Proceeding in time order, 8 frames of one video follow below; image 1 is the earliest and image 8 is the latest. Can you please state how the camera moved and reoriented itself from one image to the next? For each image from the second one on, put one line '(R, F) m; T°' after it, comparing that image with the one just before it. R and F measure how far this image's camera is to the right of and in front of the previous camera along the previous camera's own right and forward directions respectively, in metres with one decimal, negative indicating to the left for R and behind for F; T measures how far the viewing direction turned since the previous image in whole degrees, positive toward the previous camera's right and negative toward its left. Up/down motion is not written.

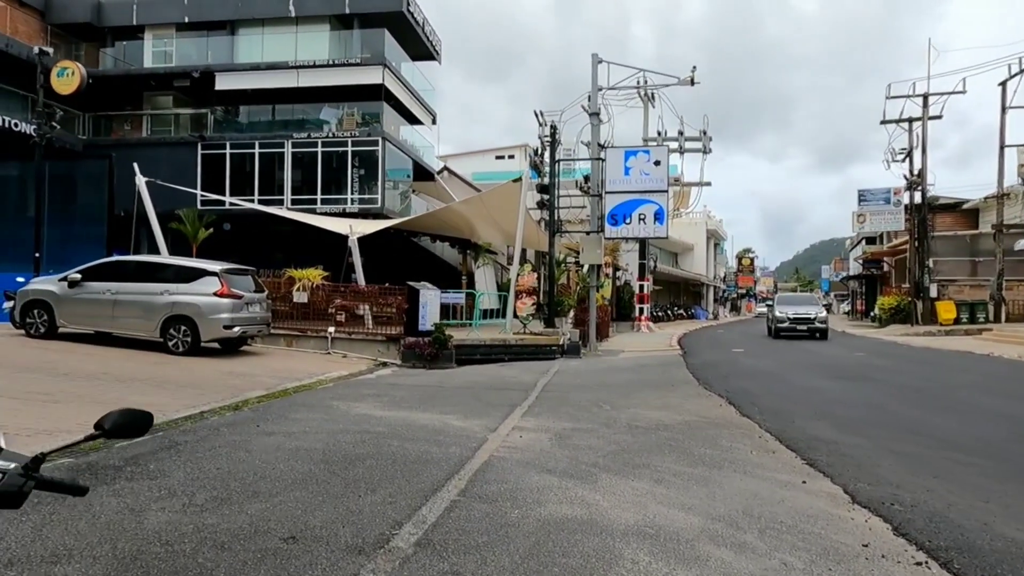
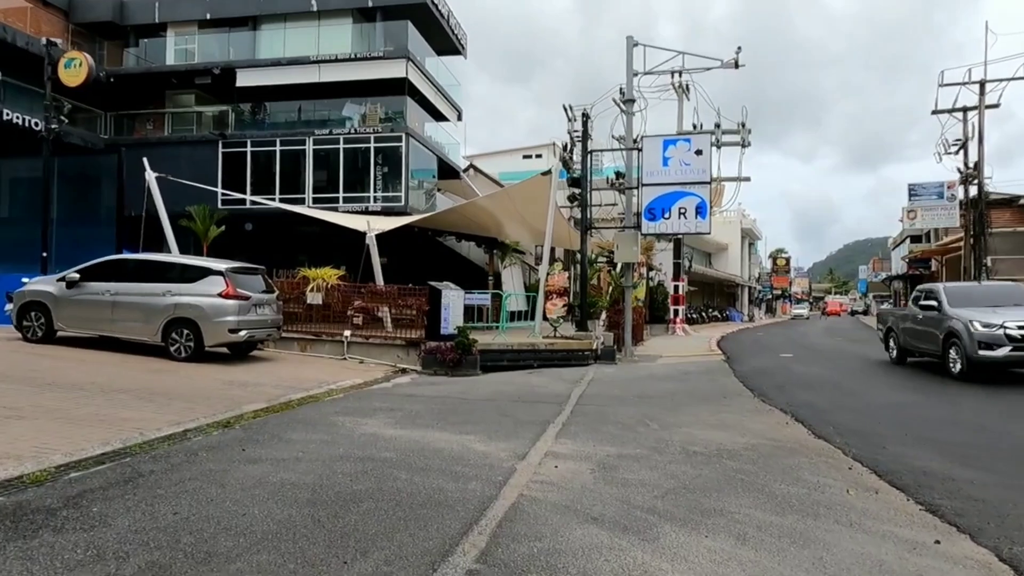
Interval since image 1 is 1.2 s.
(0.0, +1.2) m; -2°
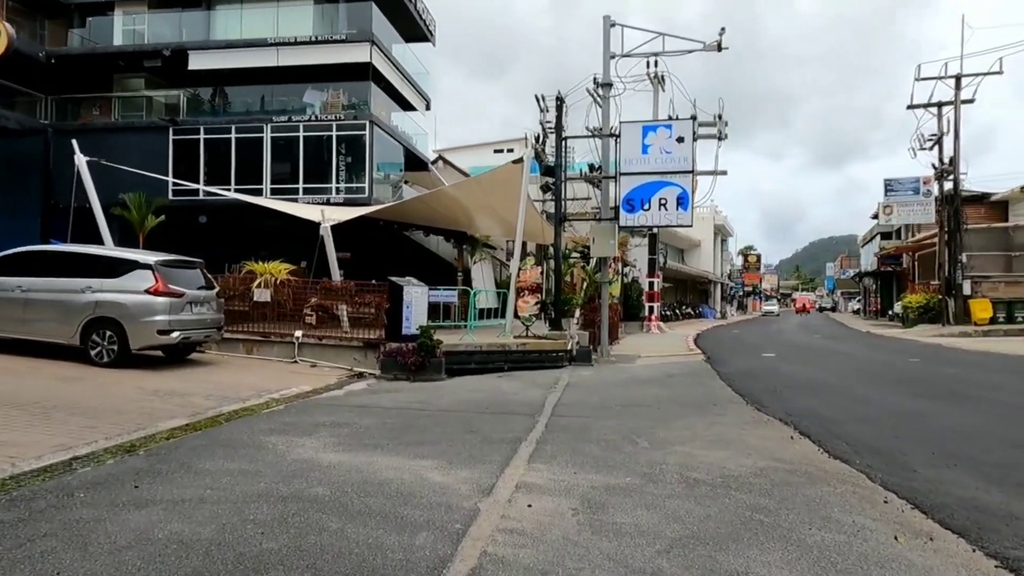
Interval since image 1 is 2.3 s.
(+0.1, +1.2) m; +2°
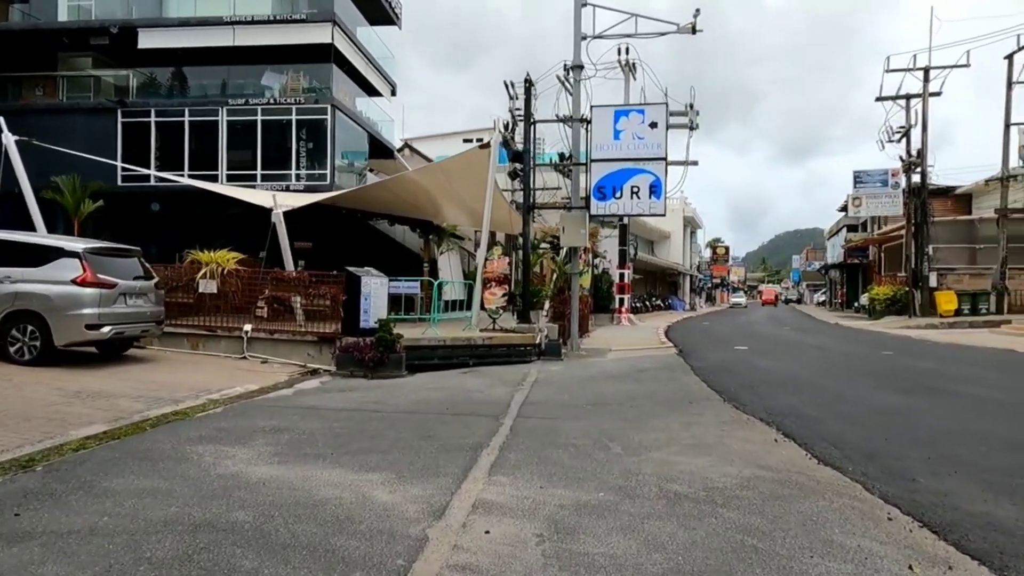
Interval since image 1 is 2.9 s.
(+0.1, +0.7) m; +3°
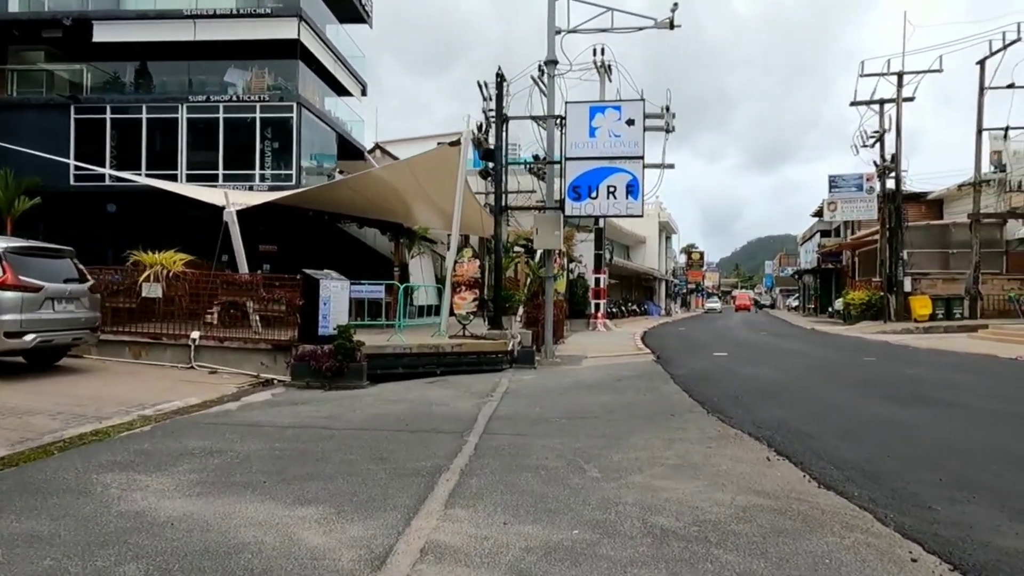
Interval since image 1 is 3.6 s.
(+0.1, +0.7) m; +2°
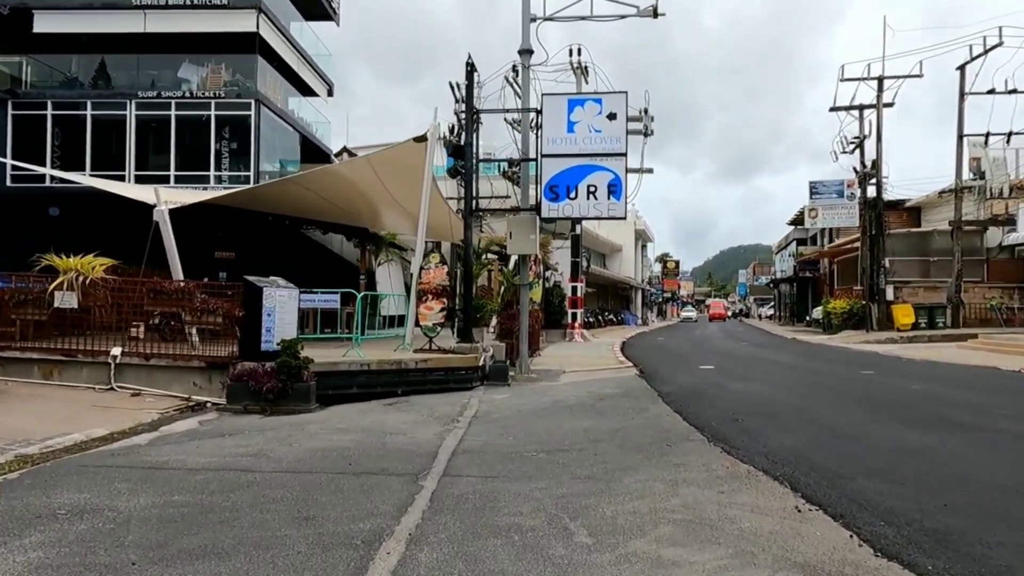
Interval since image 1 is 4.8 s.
(+0.1, +1.3) m; +2°
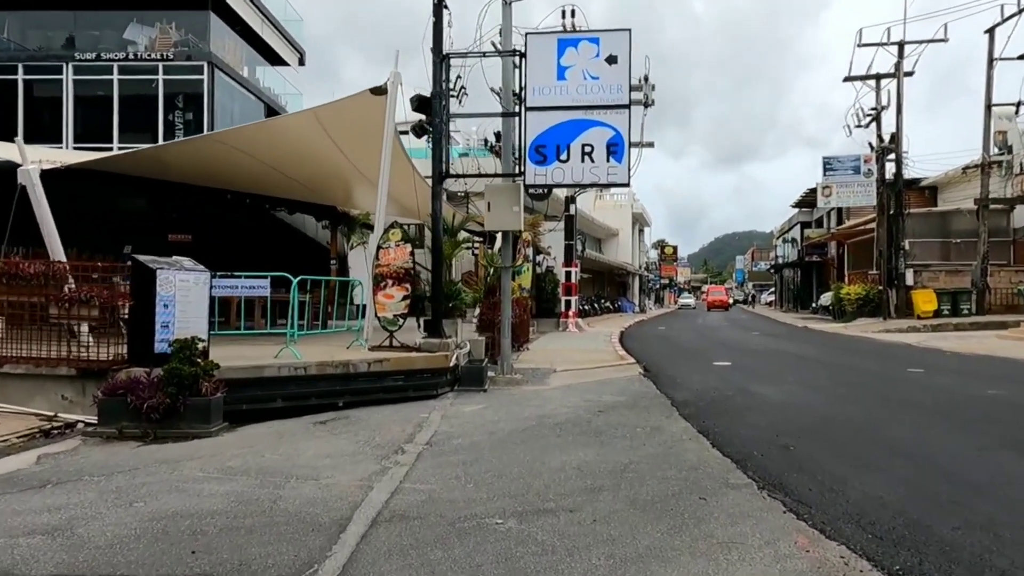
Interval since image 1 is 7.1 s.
(+0.3, +2.3) m; 0°
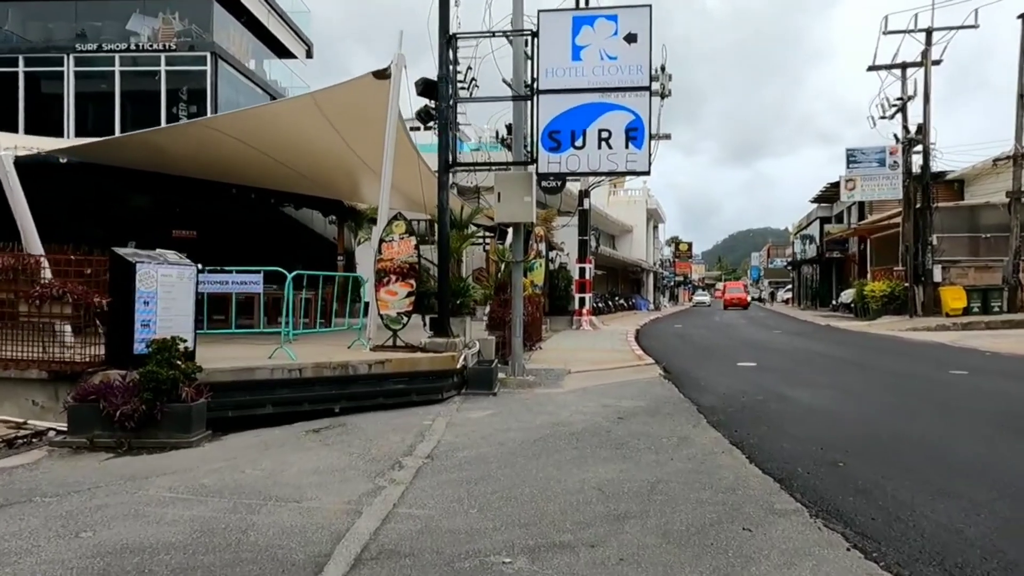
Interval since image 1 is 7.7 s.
(0.0, +0.7) m; -1°
